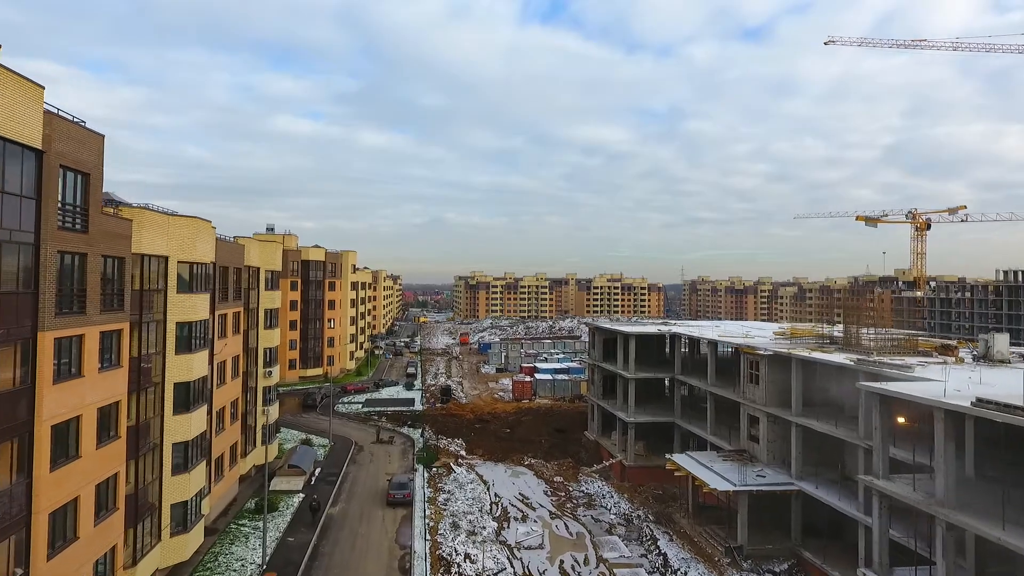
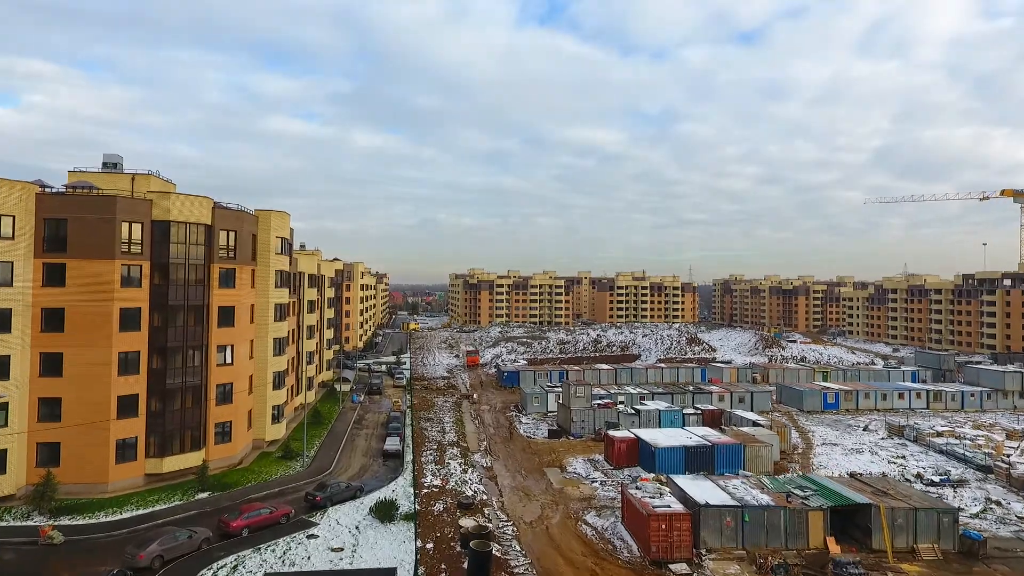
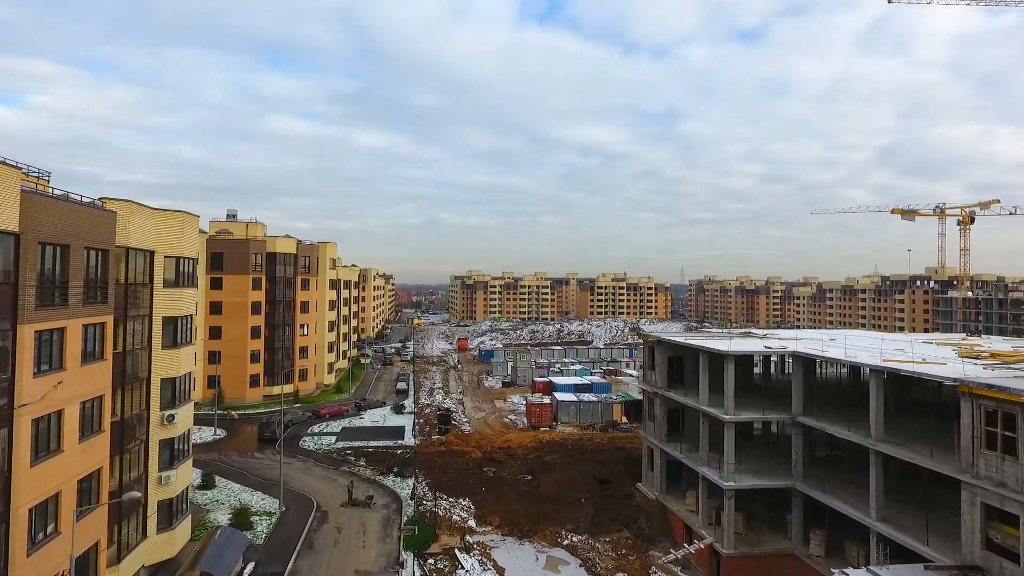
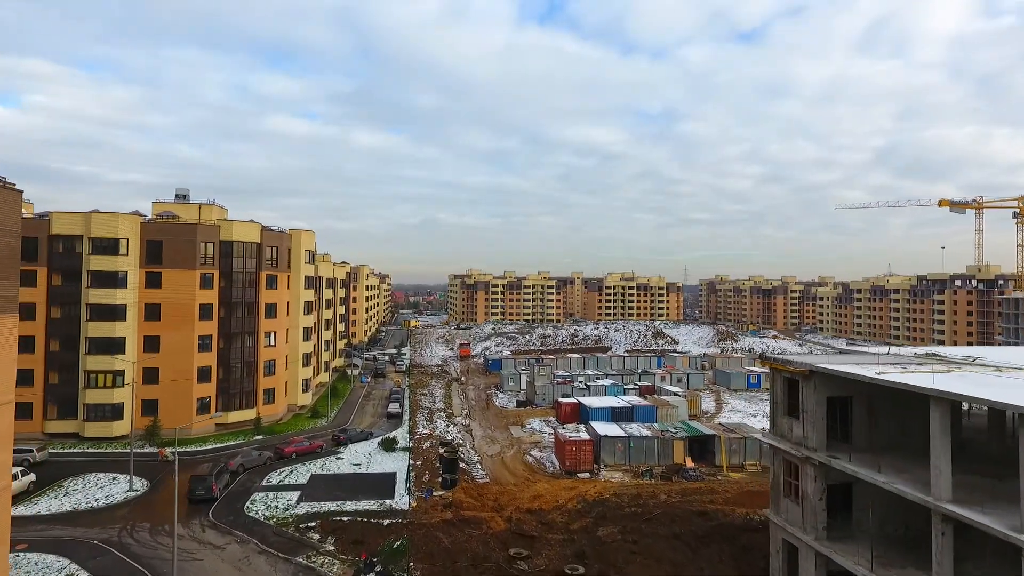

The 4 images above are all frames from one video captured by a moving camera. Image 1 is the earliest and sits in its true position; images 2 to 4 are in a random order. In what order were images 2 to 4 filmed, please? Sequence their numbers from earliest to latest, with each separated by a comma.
3, 4, 2
